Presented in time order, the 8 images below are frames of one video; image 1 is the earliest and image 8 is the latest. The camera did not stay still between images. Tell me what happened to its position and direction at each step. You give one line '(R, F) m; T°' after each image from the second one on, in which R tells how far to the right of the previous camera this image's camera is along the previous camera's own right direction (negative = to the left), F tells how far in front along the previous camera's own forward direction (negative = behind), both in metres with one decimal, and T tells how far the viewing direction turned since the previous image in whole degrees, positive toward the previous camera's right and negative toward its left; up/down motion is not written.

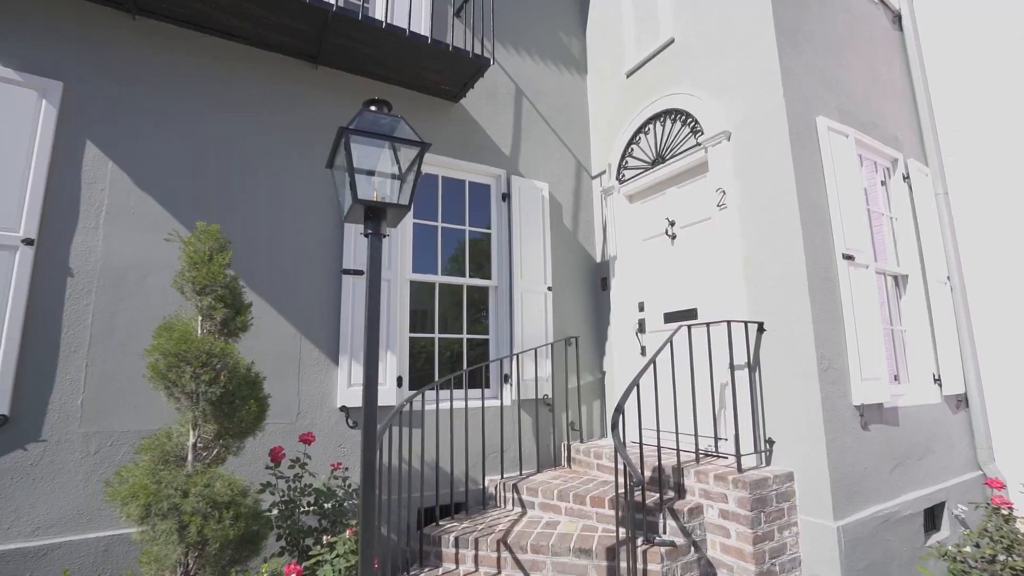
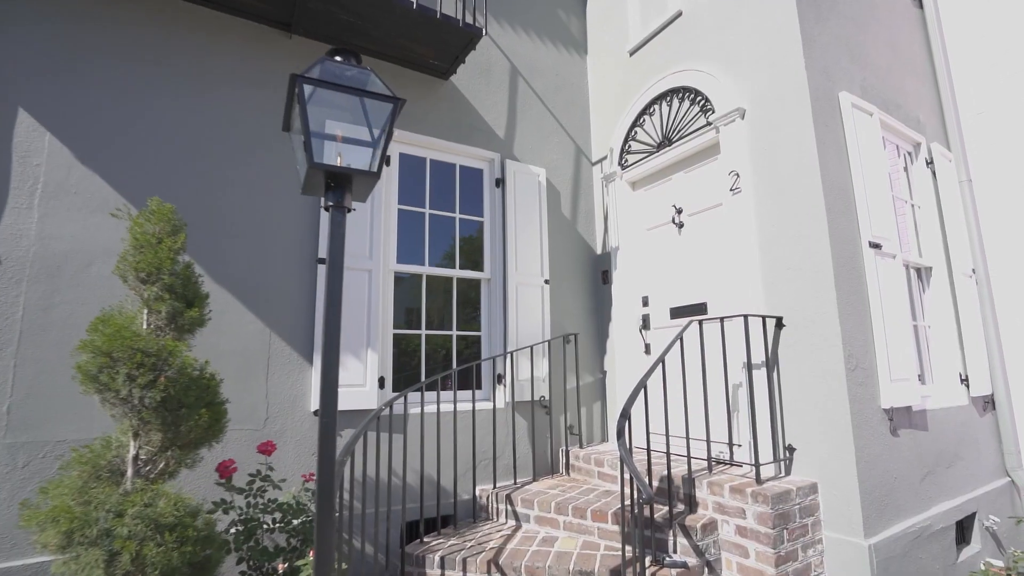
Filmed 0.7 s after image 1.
(0.0, +0.3) m; +1°
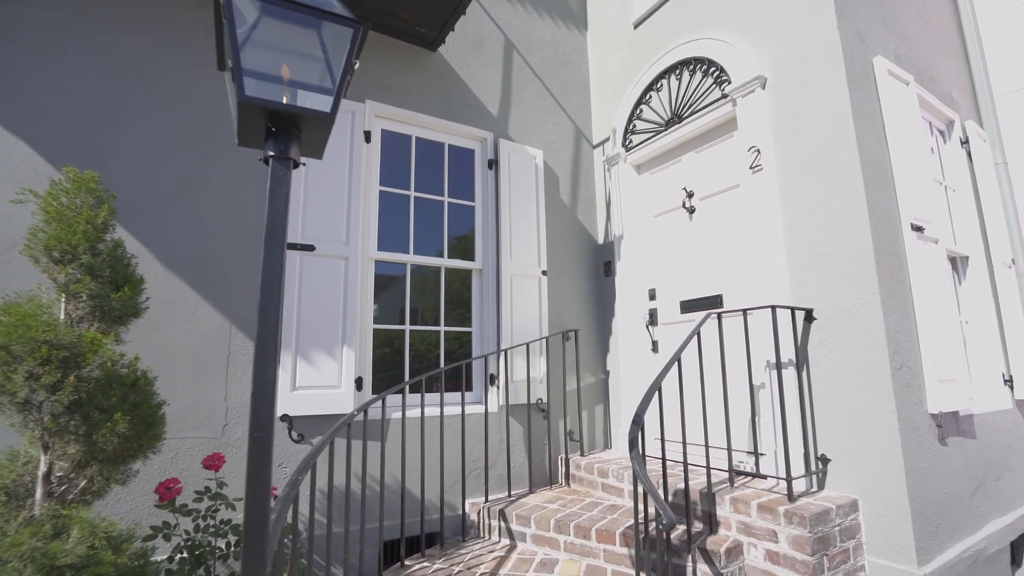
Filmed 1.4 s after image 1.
(0.0, +0.4) m; 0°
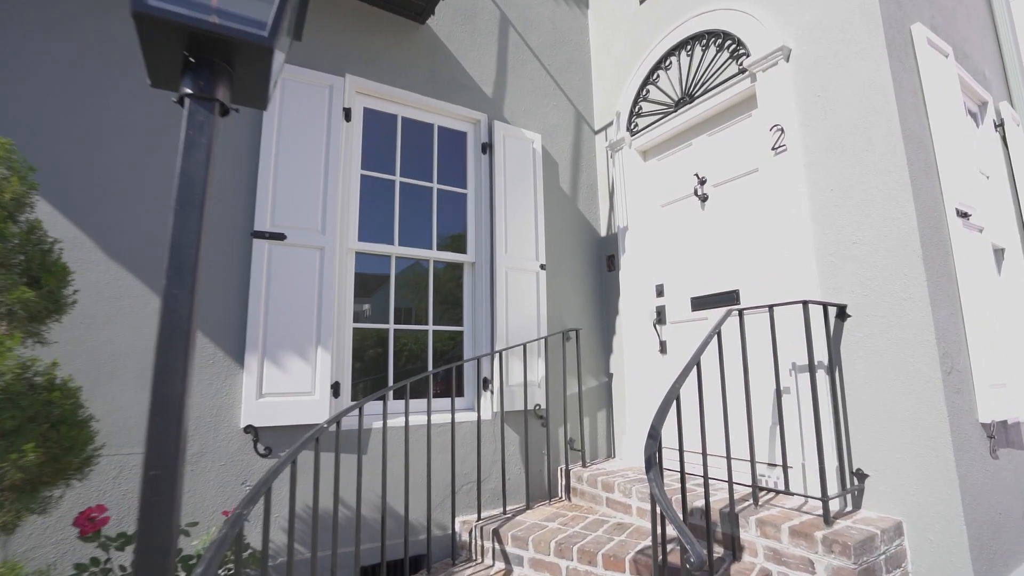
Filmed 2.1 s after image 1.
(0.0, +0.3) m; +1°
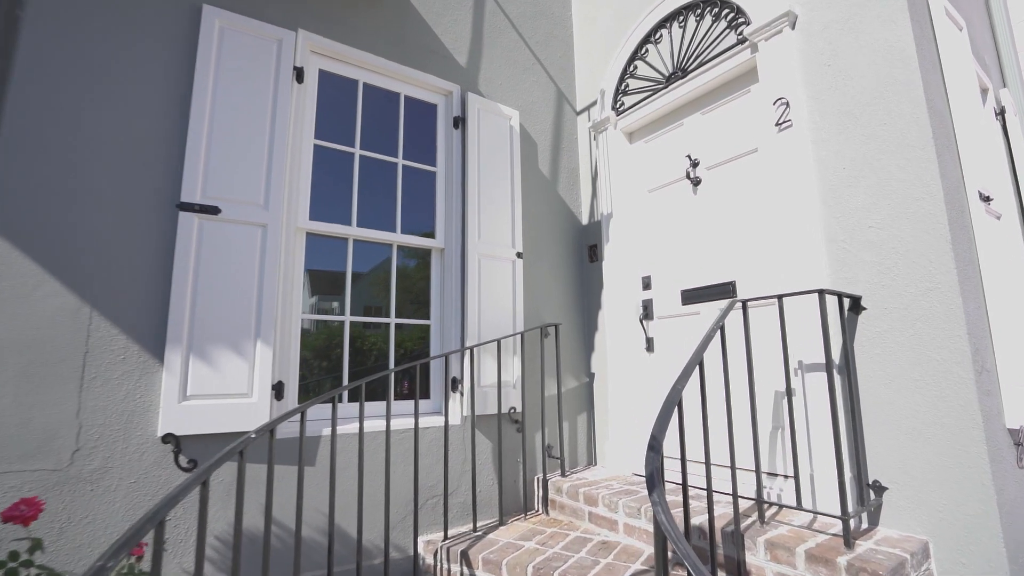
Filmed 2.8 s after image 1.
(0.0, +0.3) m; +3°
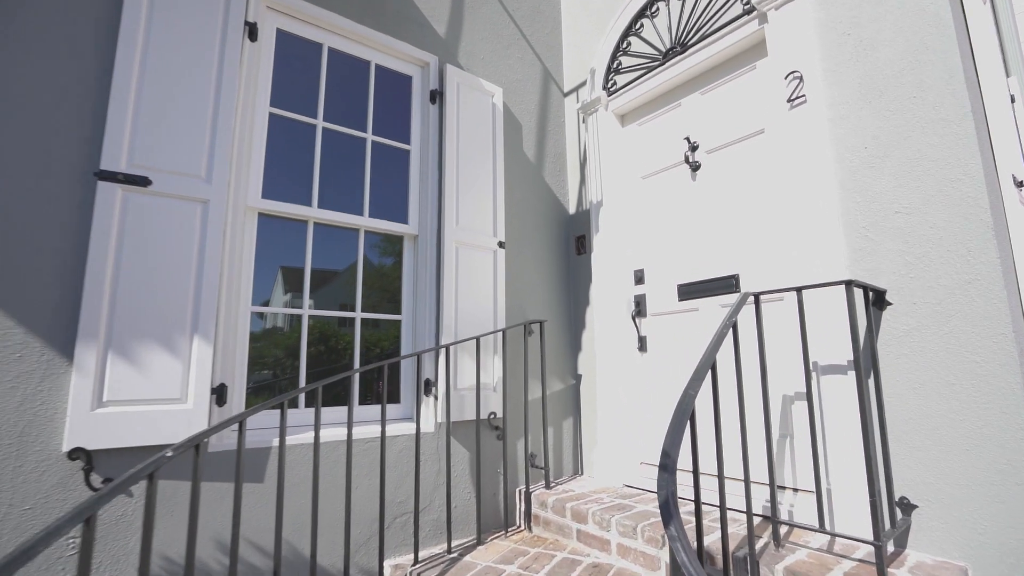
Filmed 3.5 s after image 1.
(0.0, +0.3) m; +3°
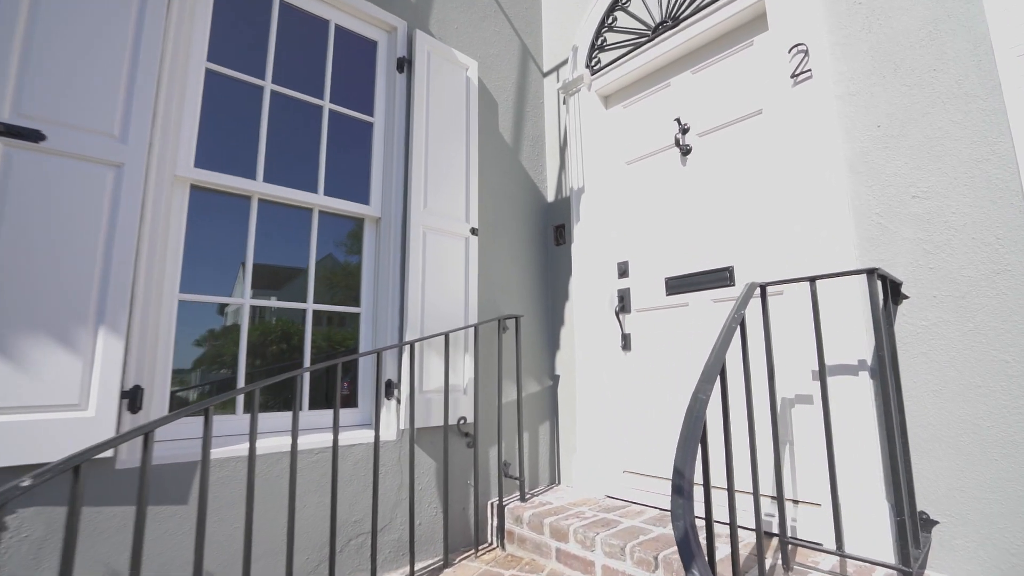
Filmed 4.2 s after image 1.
(0.0, +0.3) m; +4°
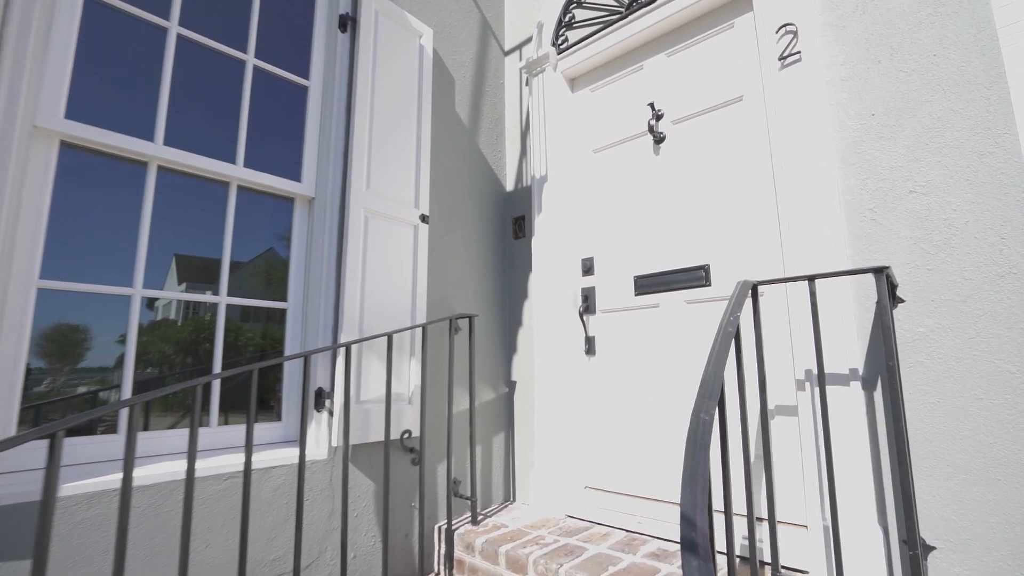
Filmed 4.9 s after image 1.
(0.0, +0.3) m; +6°
